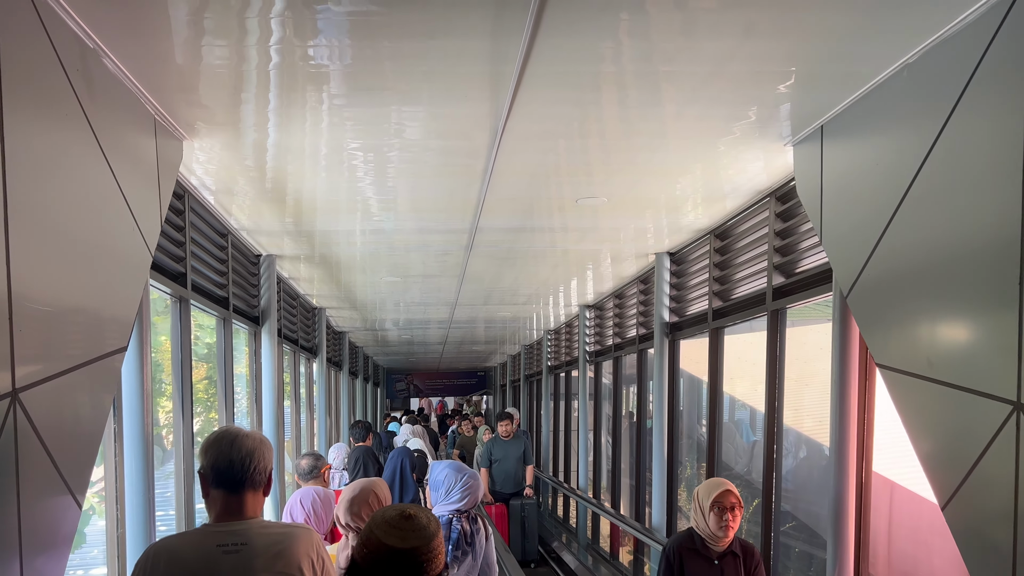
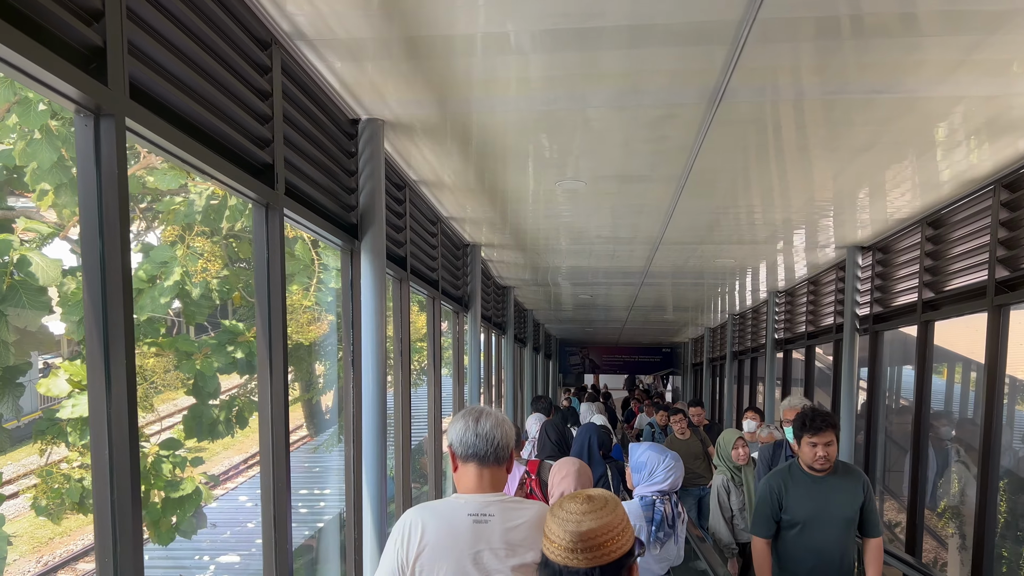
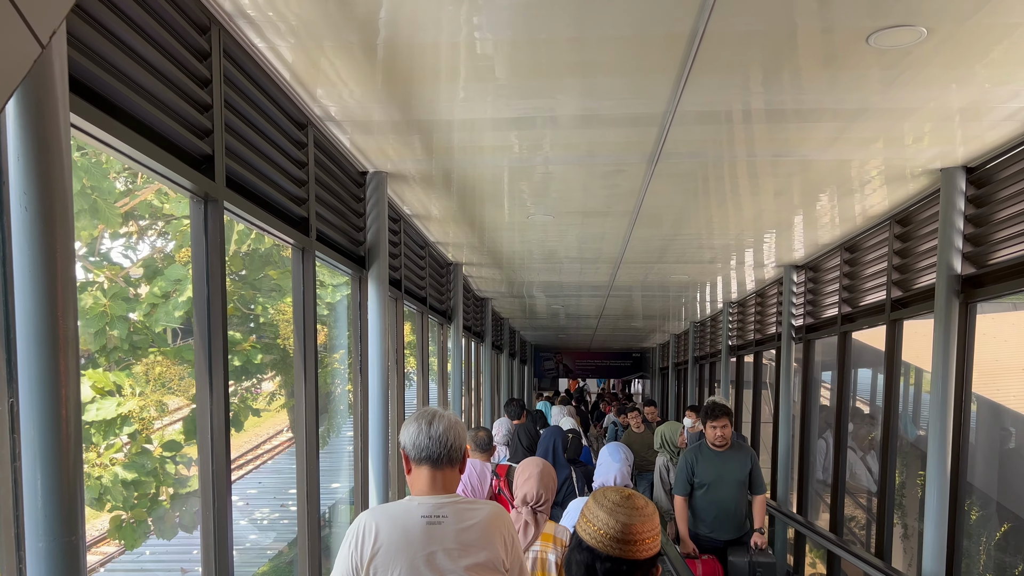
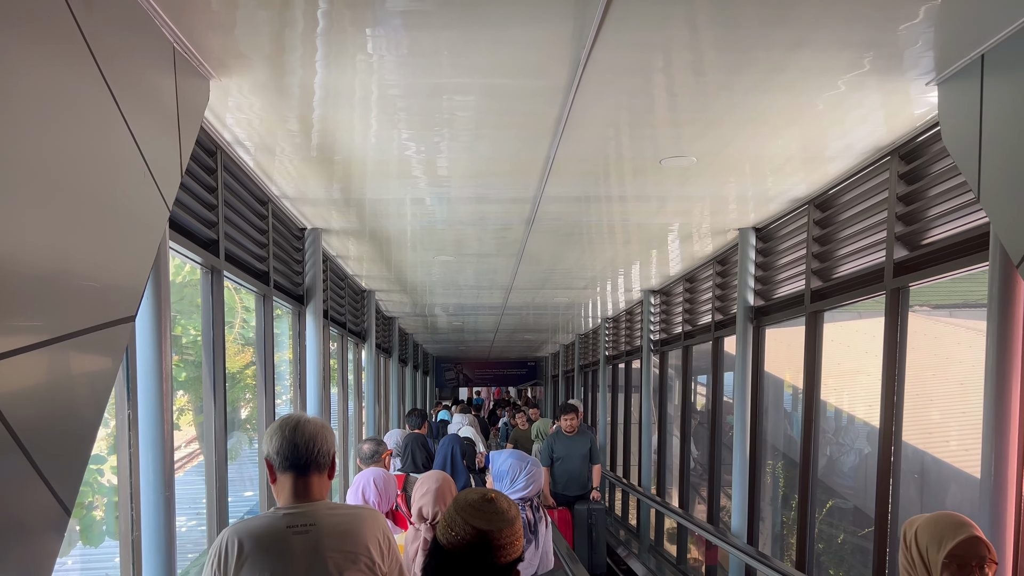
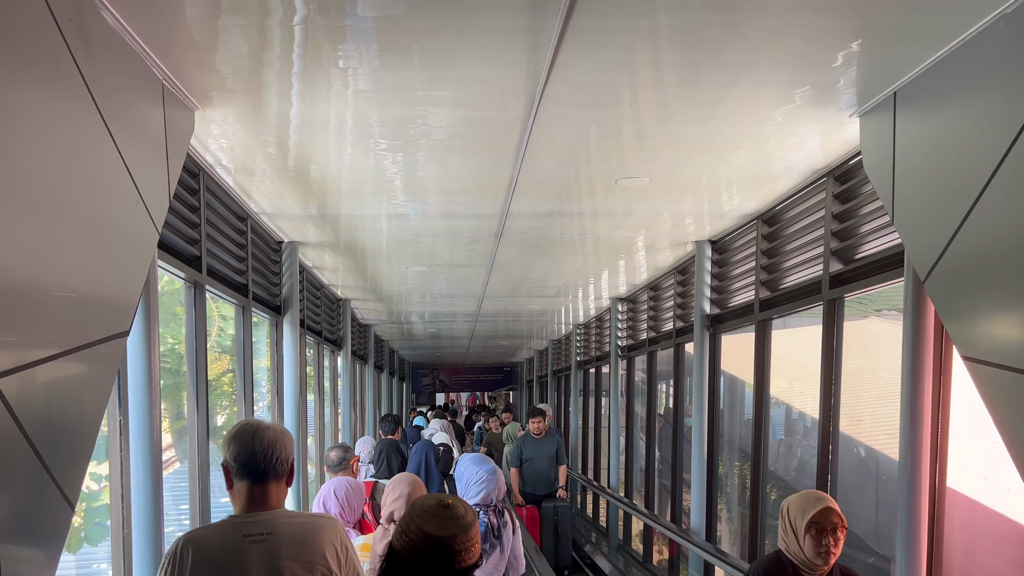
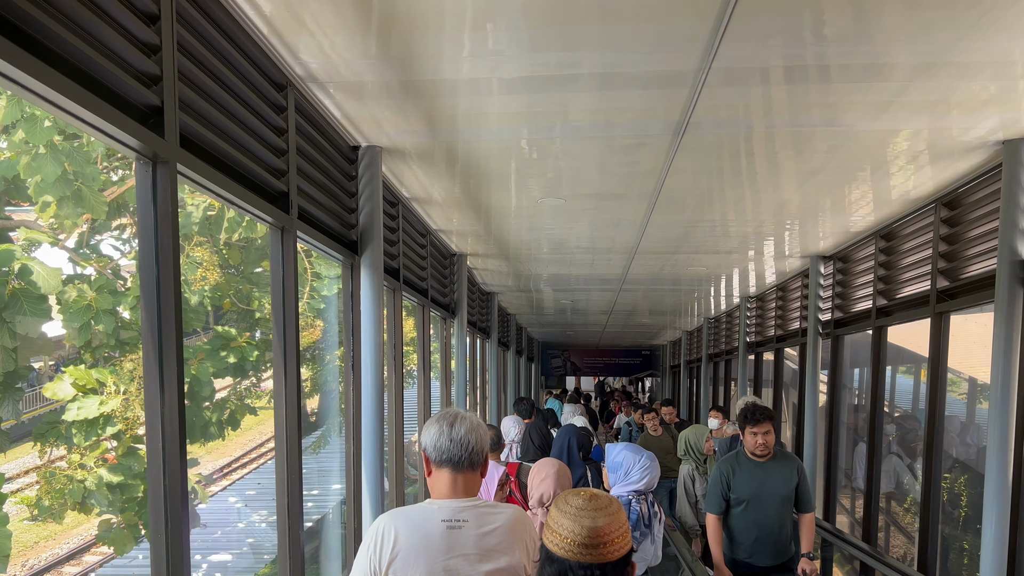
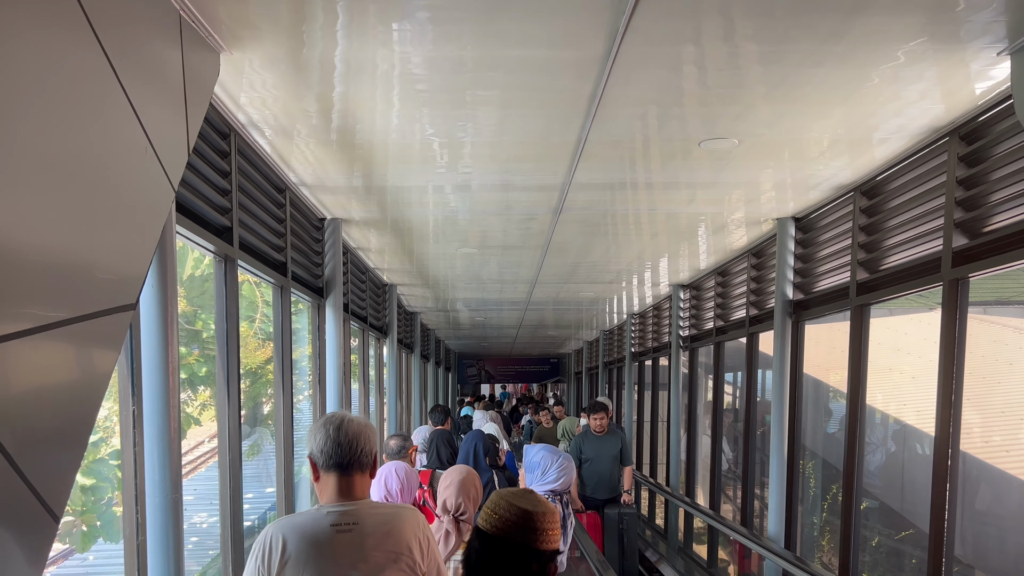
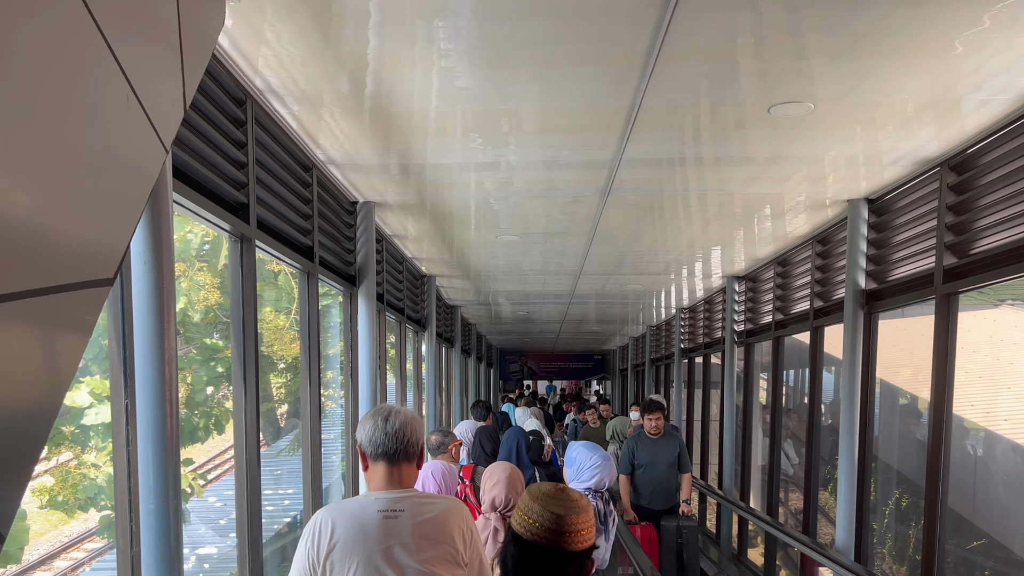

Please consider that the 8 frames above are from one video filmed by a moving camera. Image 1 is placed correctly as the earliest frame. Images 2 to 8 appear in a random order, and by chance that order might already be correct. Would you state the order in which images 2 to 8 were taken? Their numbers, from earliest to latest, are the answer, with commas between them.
5, 4, 7, 8, 3, 6, 2
